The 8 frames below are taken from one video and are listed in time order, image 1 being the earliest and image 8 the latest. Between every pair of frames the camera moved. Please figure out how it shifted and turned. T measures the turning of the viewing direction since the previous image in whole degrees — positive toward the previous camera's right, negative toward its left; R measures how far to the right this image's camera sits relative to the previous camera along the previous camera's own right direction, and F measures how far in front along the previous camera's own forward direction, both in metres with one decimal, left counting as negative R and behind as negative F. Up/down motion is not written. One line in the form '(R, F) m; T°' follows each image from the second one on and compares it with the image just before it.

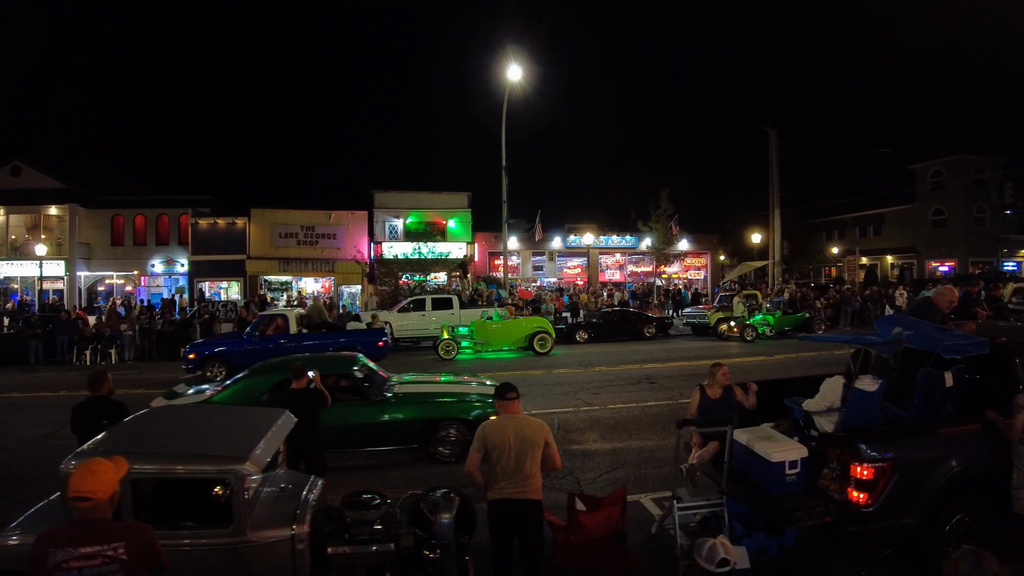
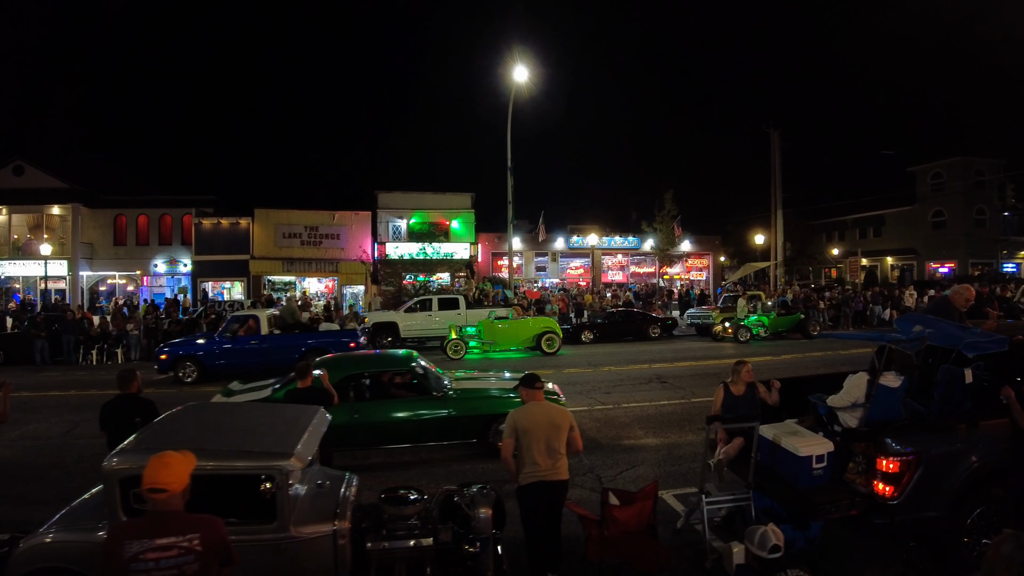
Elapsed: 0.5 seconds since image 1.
(-0.3, -0.1) m; 0°
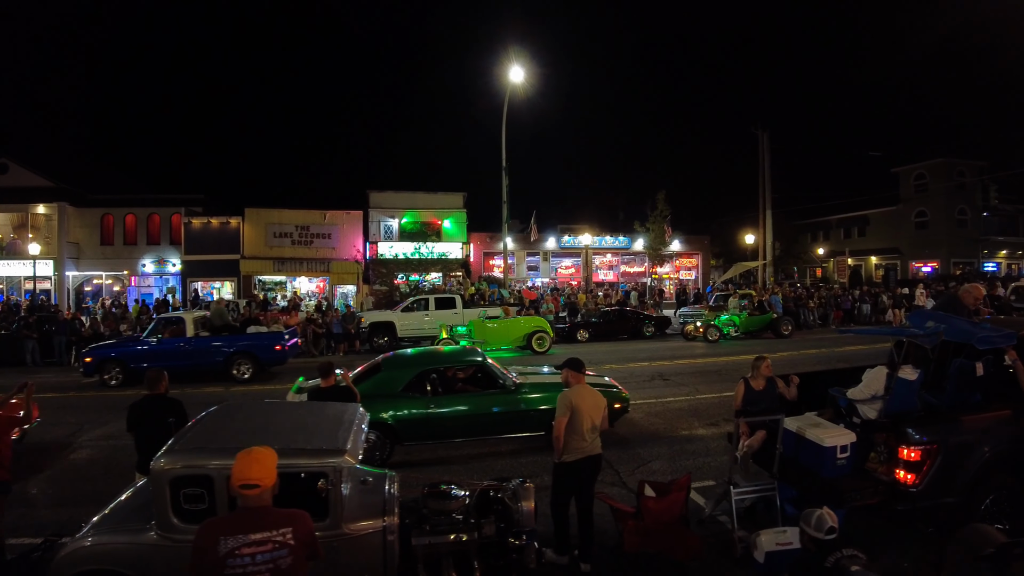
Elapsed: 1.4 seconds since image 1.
(-0.5, -0.1) m; +2°
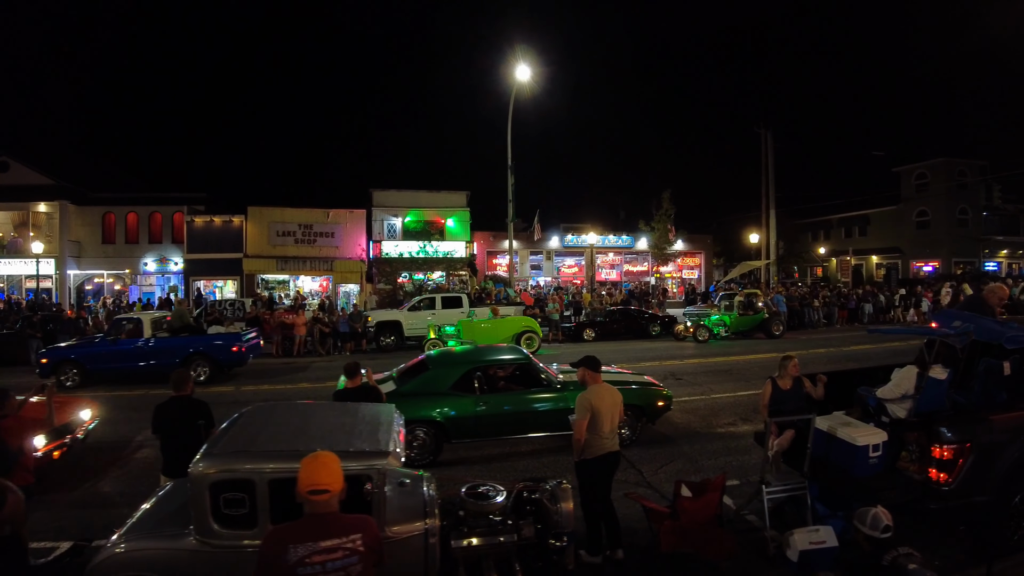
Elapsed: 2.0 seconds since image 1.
(-0.4, 0.0) m; 0°
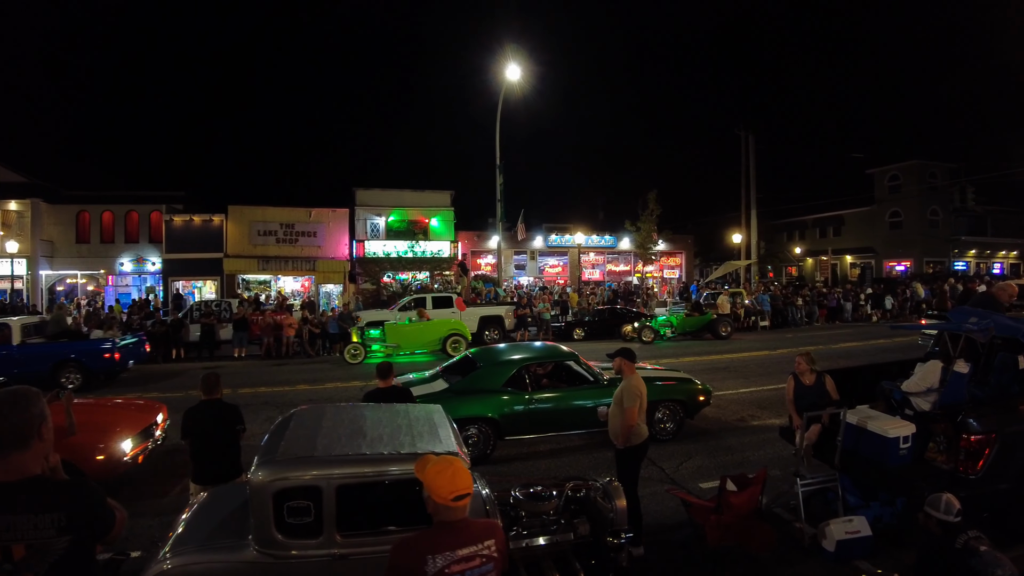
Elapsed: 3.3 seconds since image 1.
(-0.7, 0.0) m; +3°
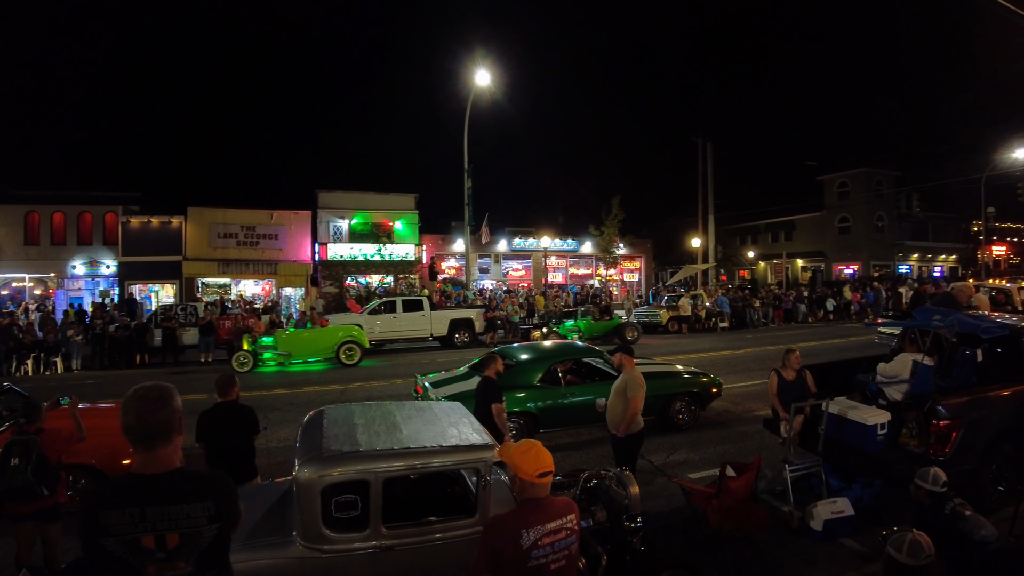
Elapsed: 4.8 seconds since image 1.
(-0.6, -0.2) m; +4°
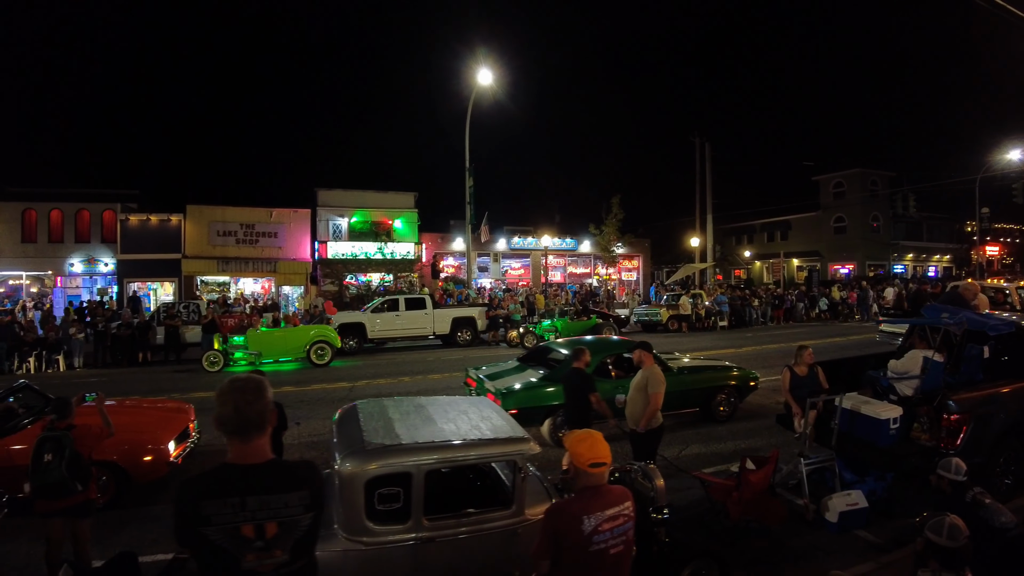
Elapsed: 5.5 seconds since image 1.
(-0.3, -0.1) m; +1°
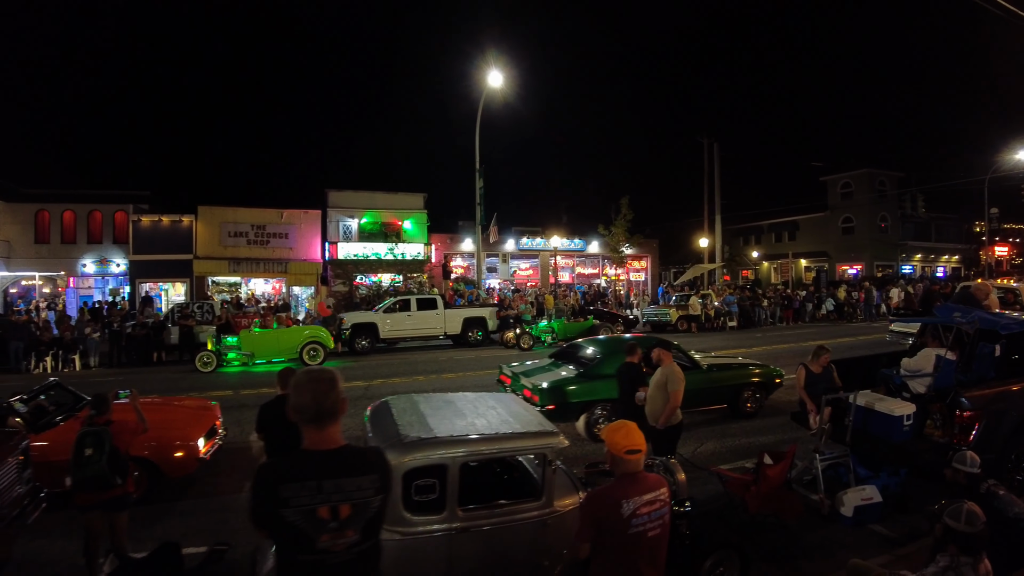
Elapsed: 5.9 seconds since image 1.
(-0.2, -0.2) m; 0°
